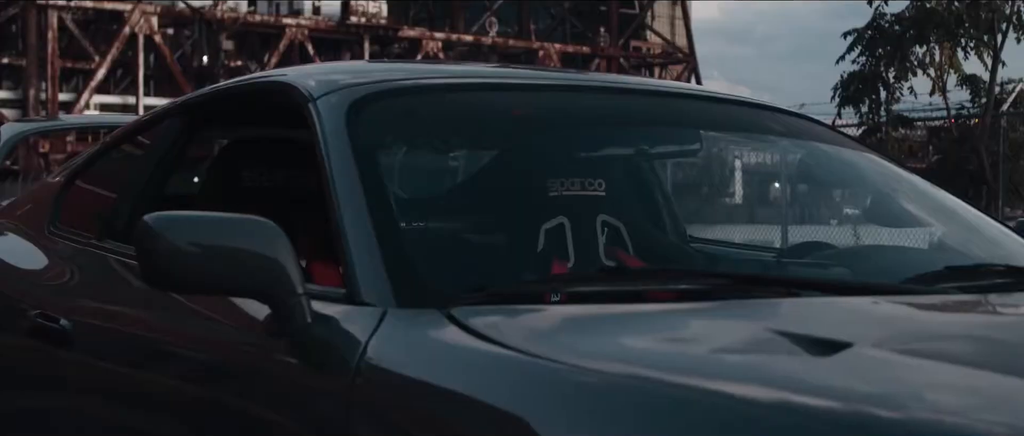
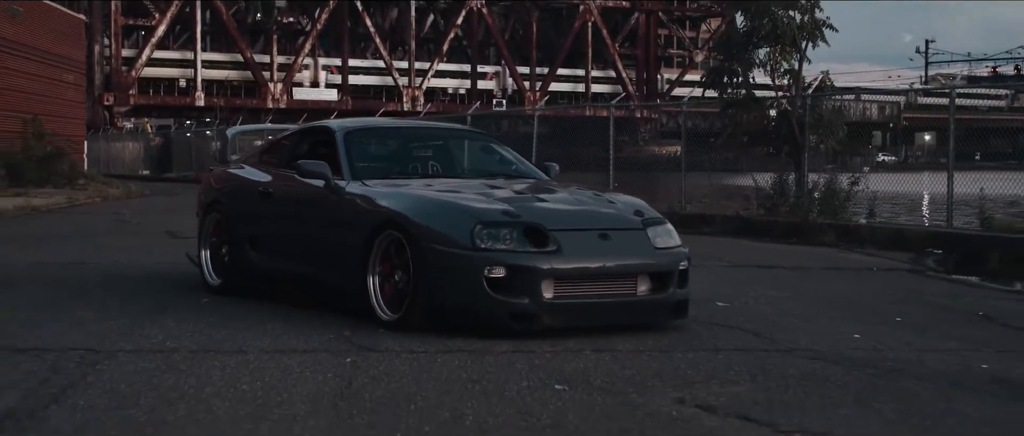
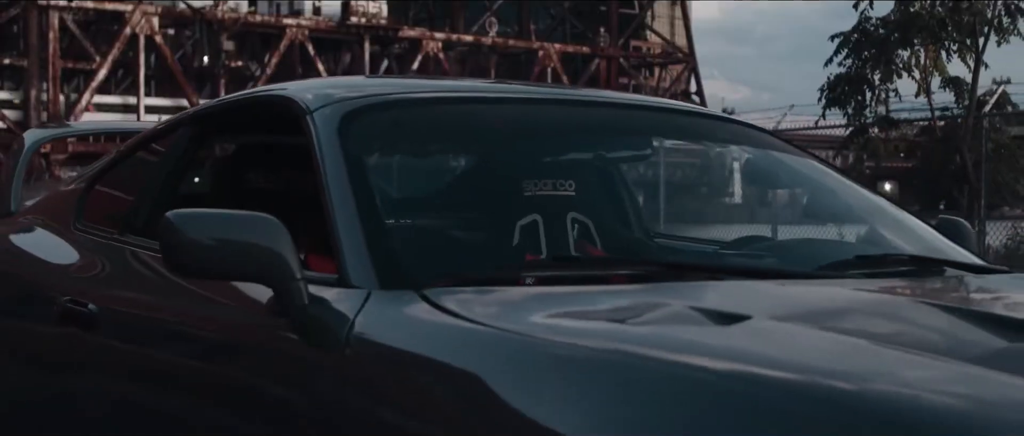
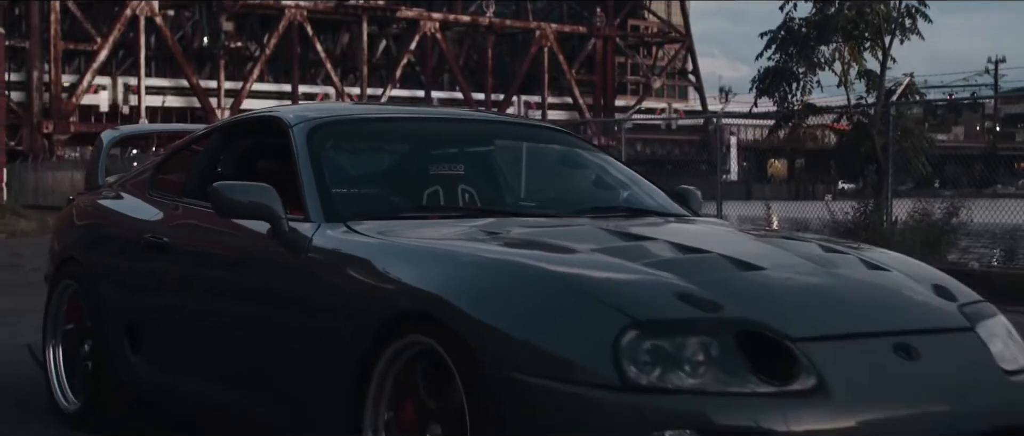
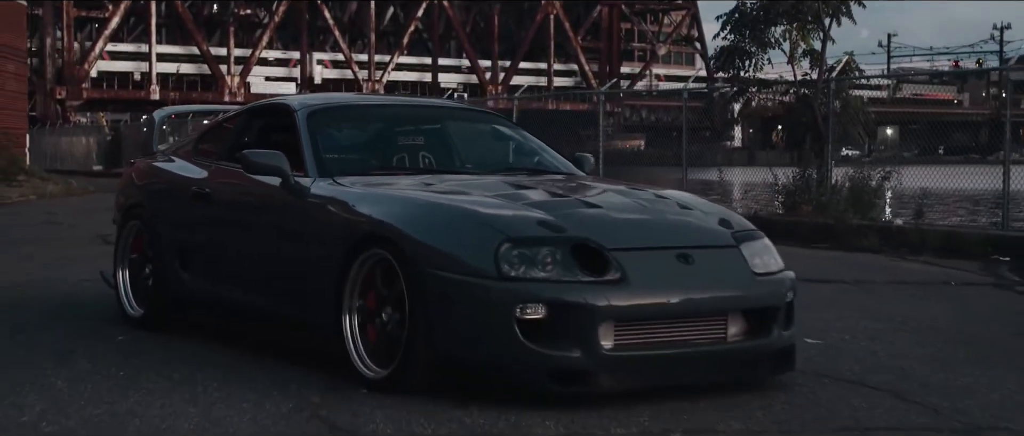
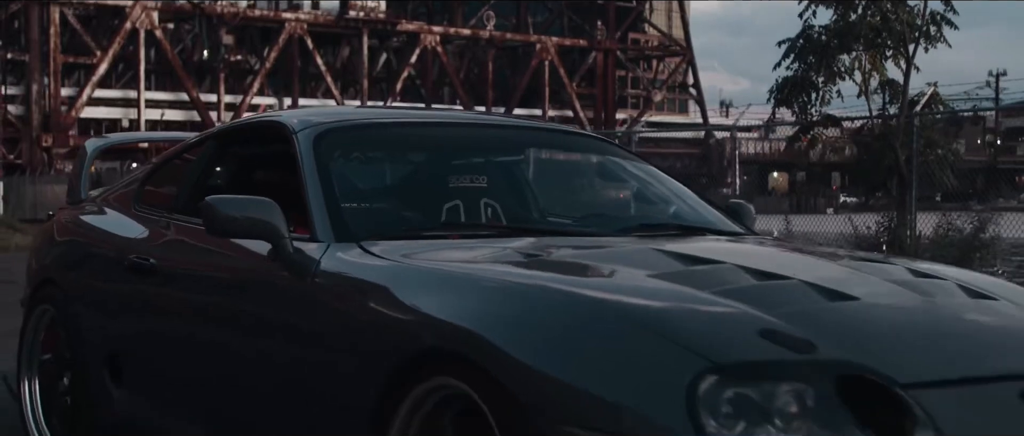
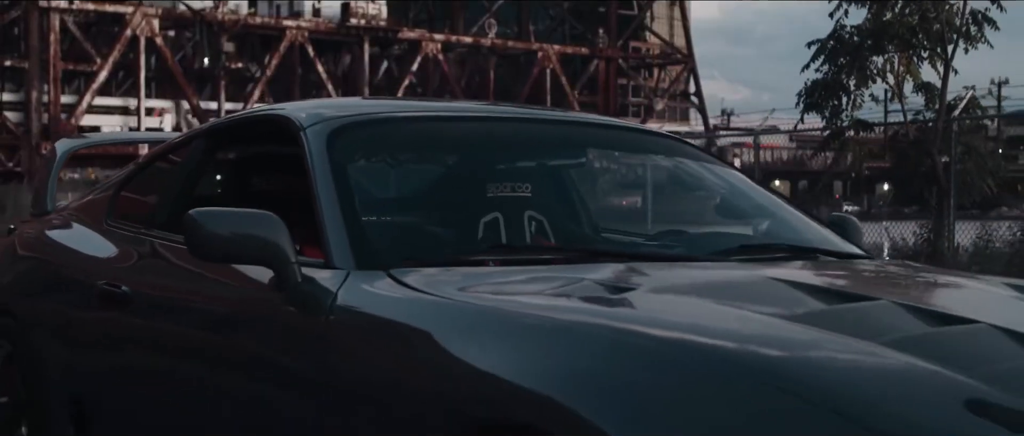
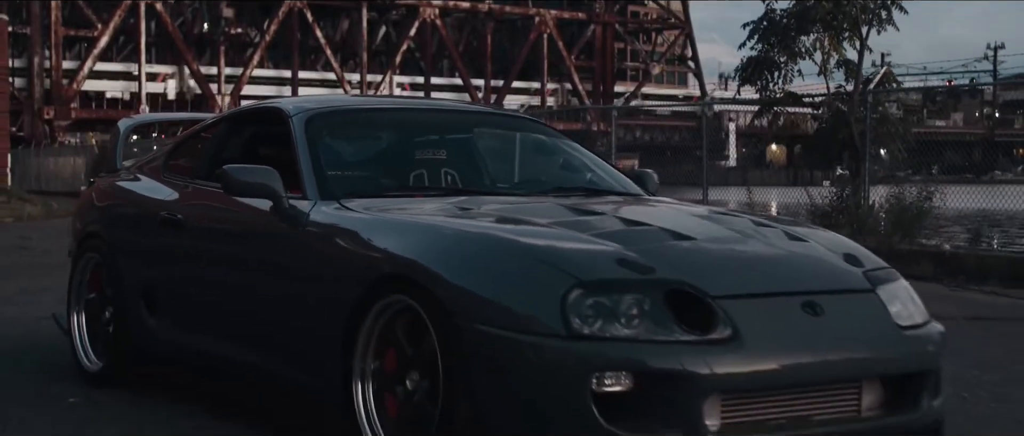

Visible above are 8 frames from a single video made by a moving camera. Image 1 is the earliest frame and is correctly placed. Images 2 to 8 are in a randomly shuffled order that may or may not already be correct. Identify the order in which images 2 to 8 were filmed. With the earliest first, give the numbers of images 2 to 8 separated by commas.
3, 7, 6, 4, 8, 5, 2
